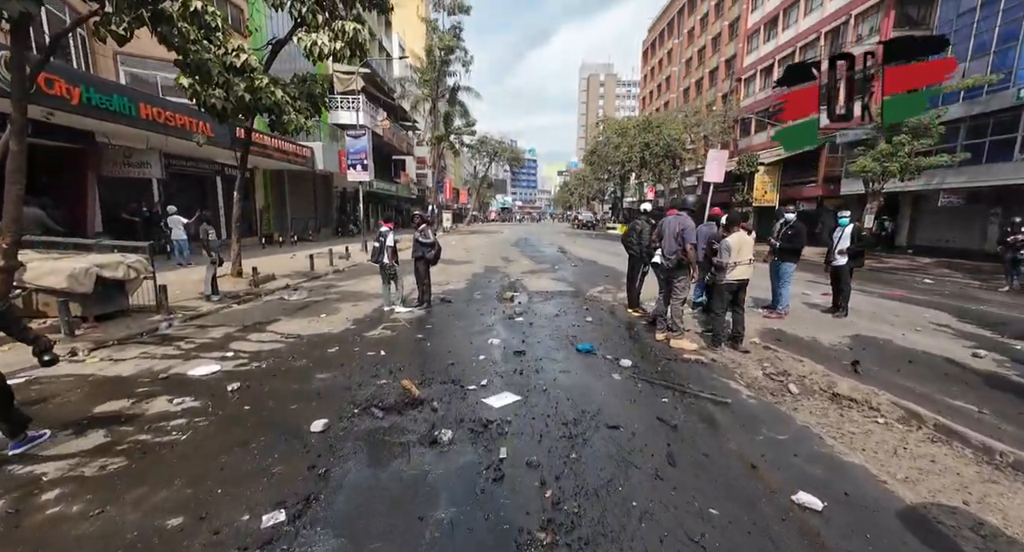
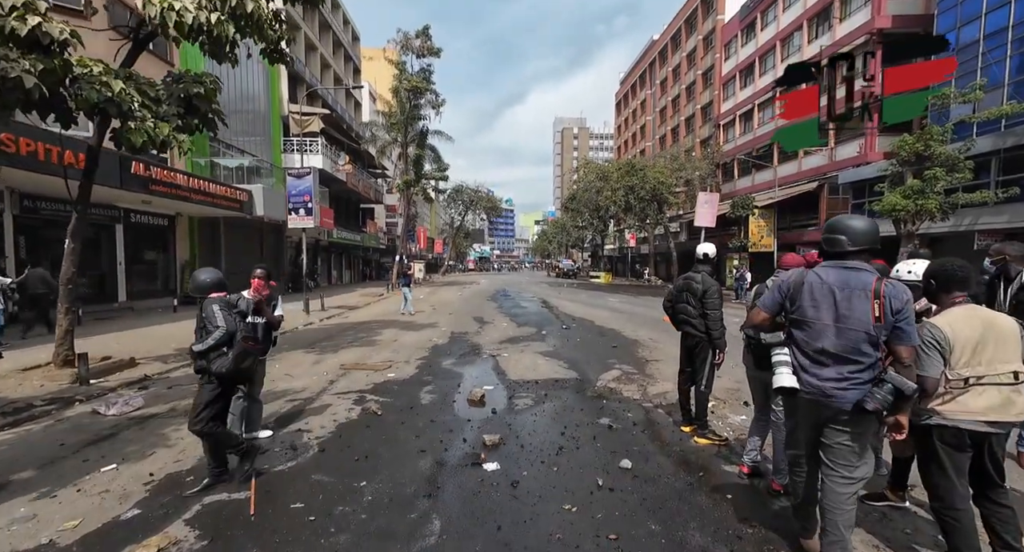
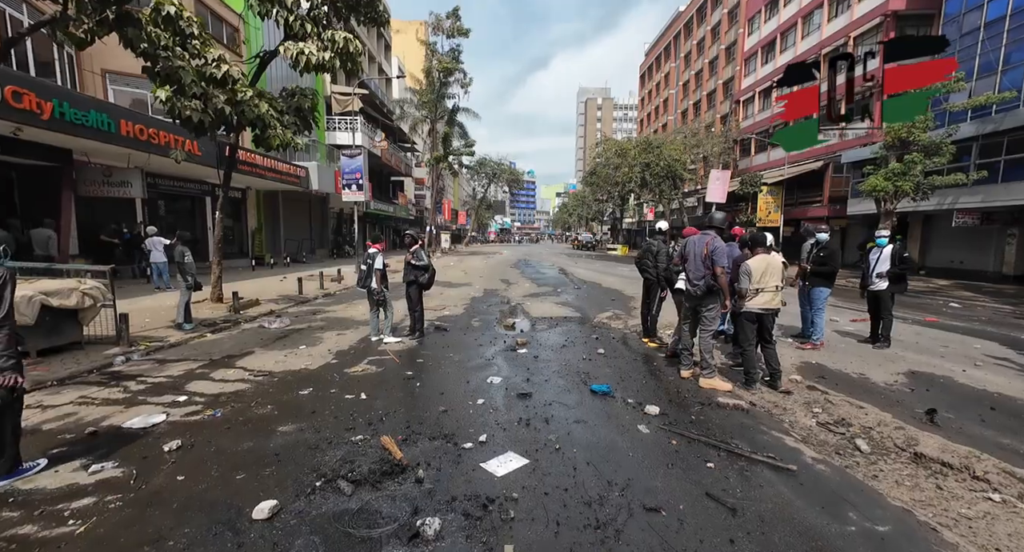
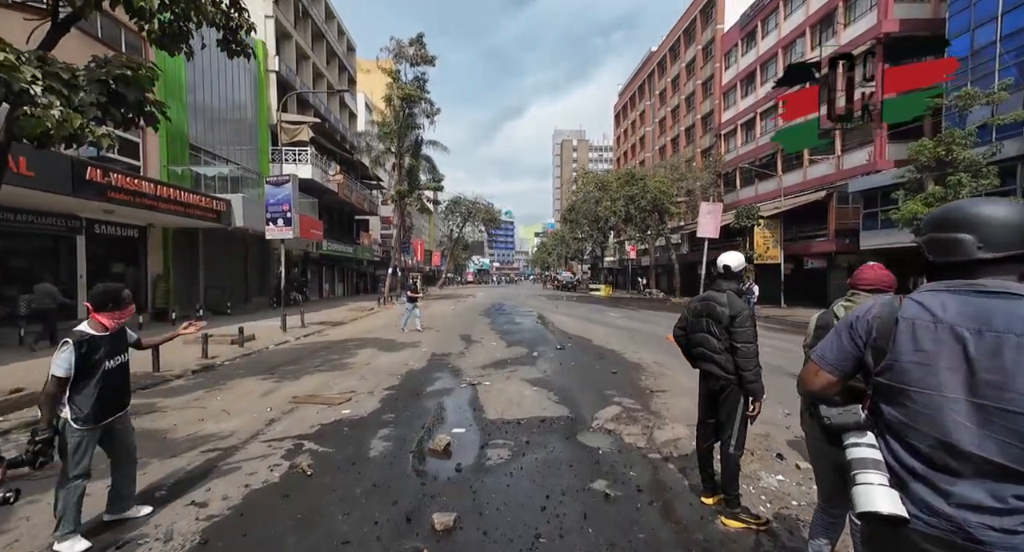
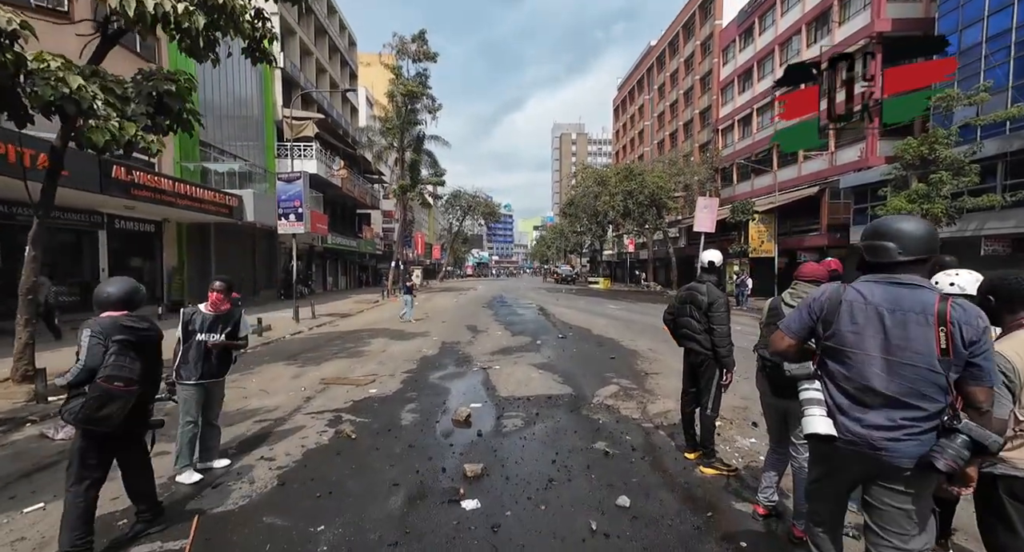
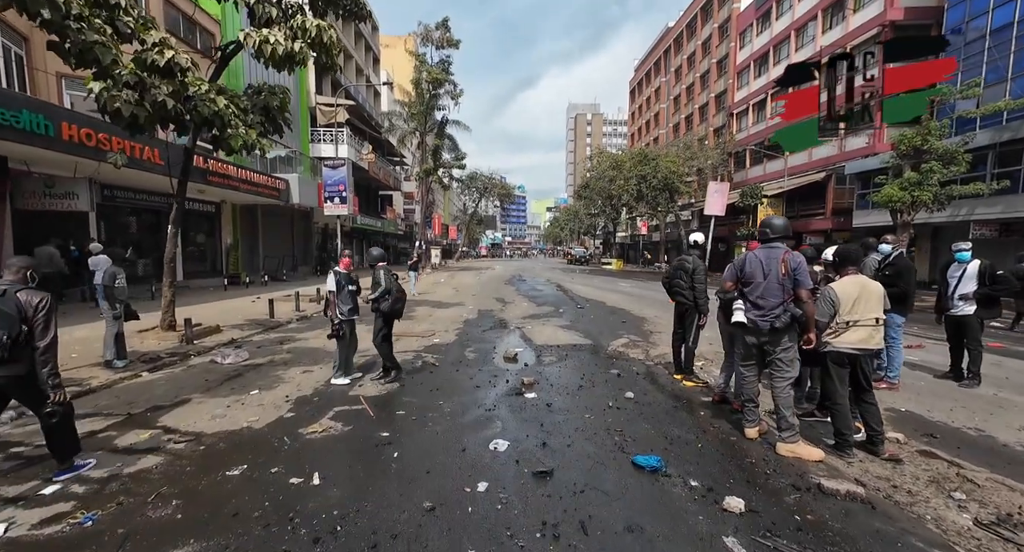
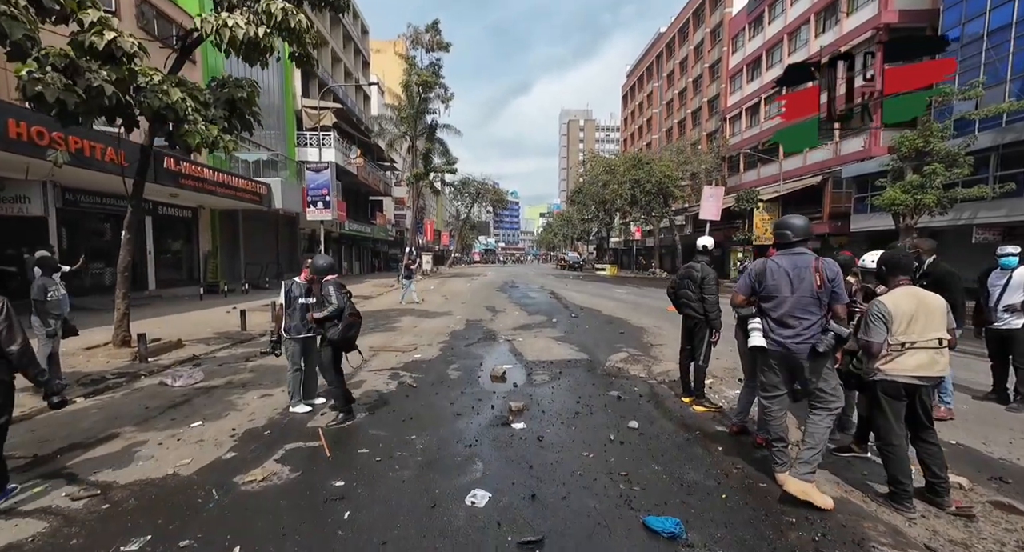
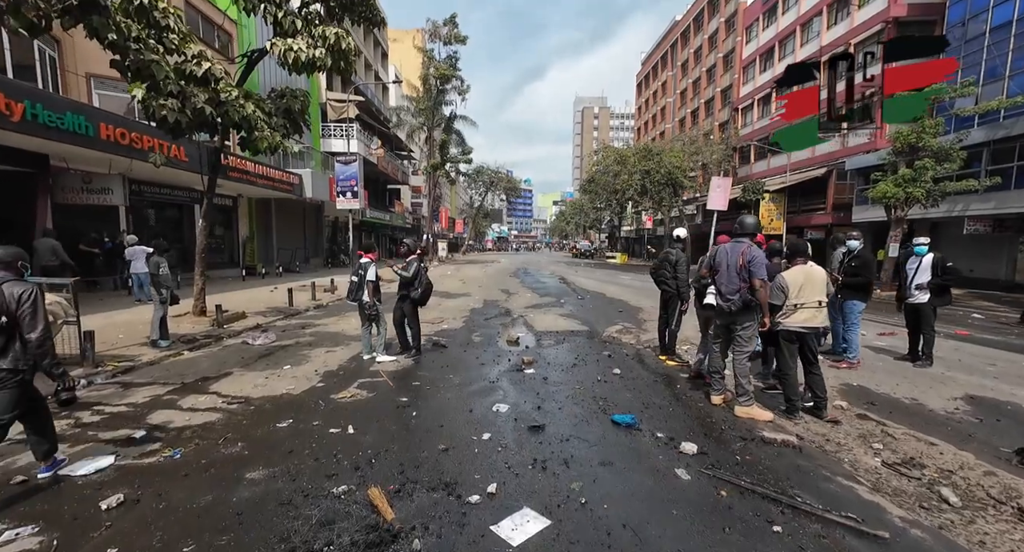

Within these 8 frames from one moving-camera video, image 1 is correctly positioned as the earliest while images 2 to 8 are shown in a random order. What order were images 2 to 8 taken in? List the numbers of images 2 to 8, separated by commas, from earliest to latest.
3, 8, 6, 7, 2, 5, 4
